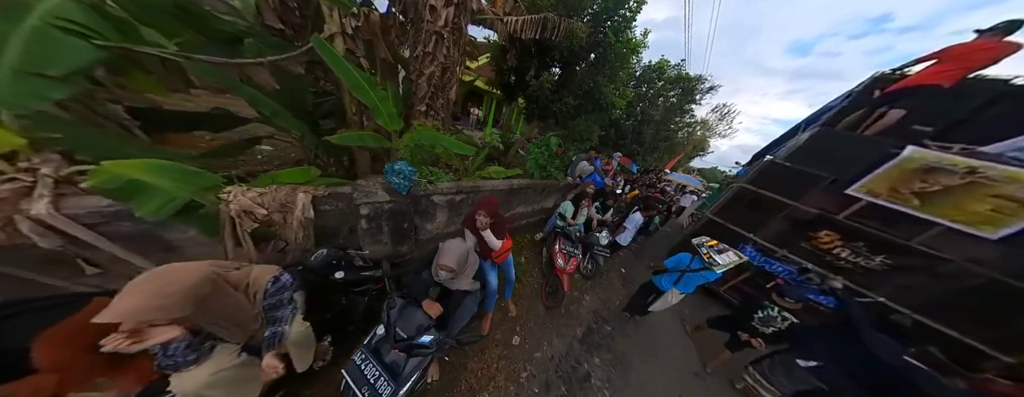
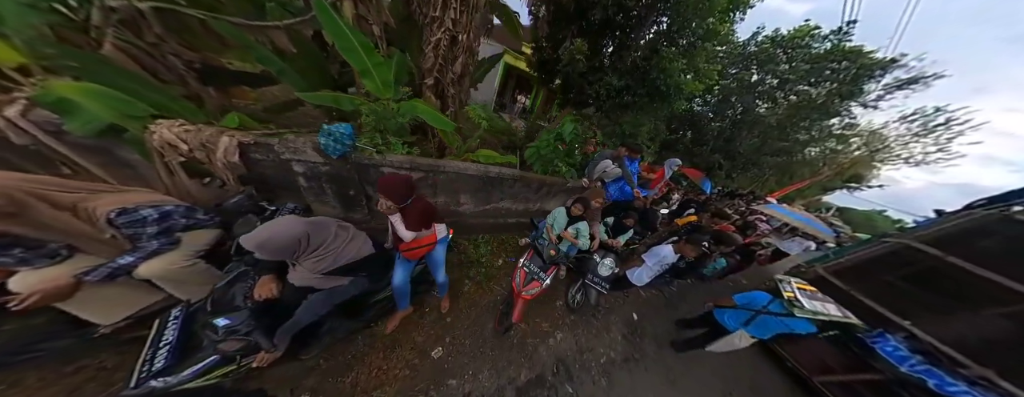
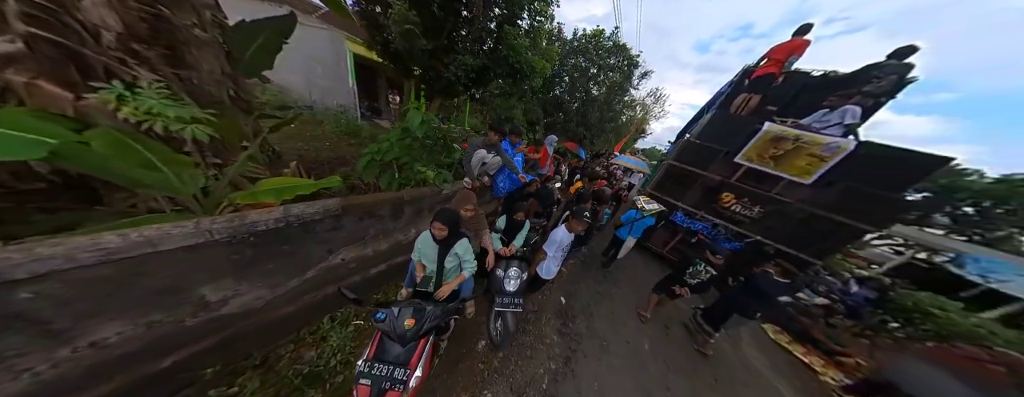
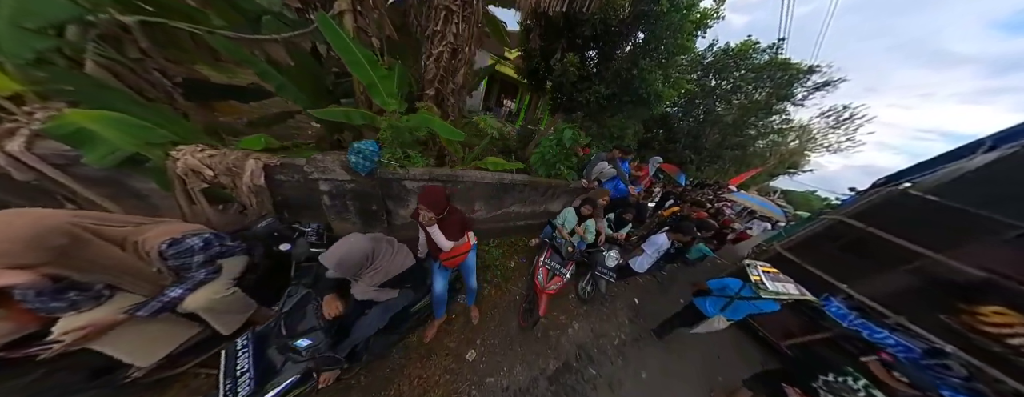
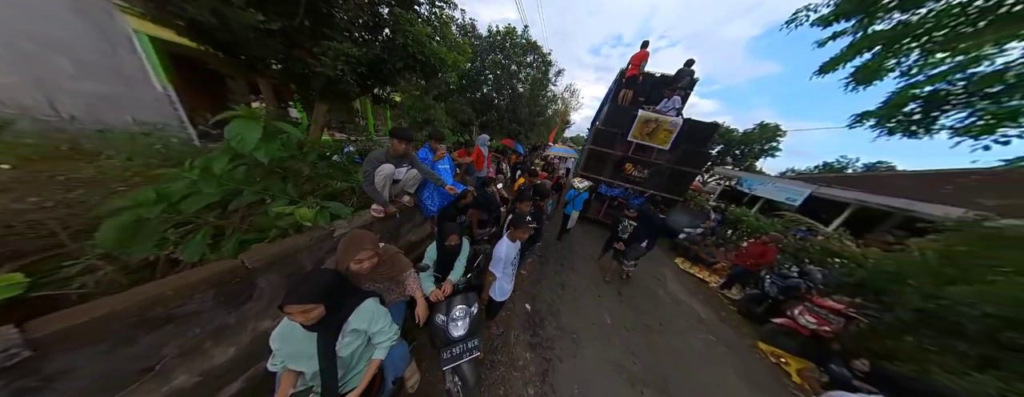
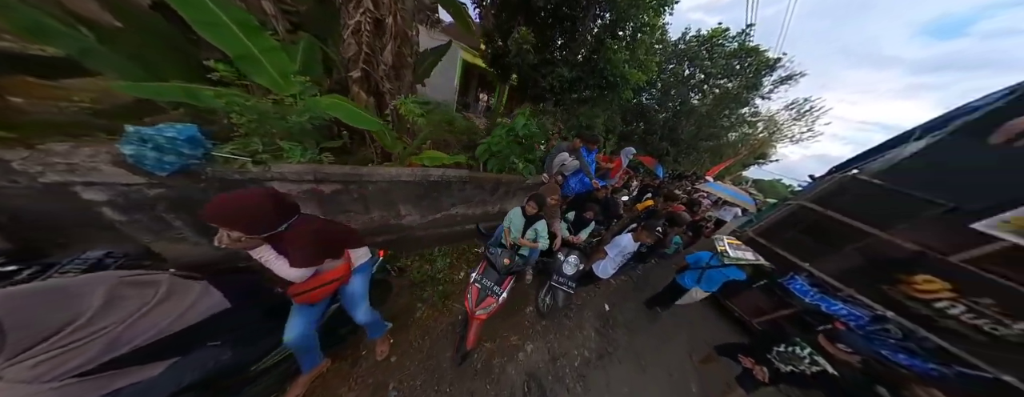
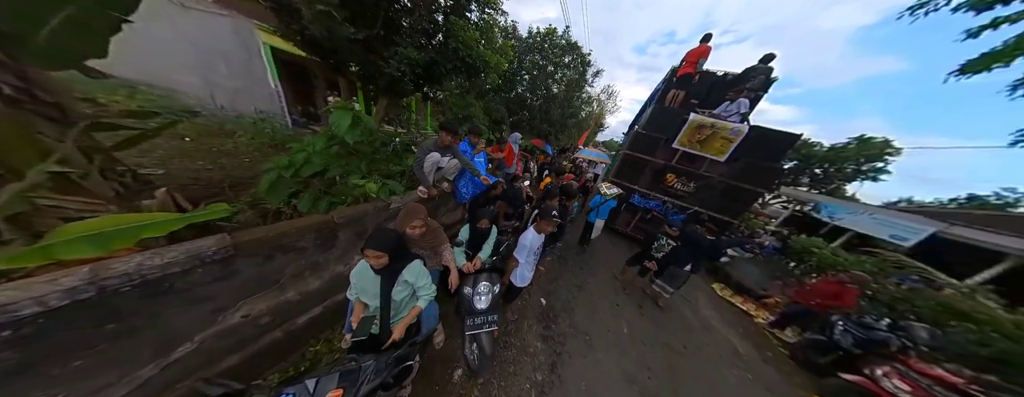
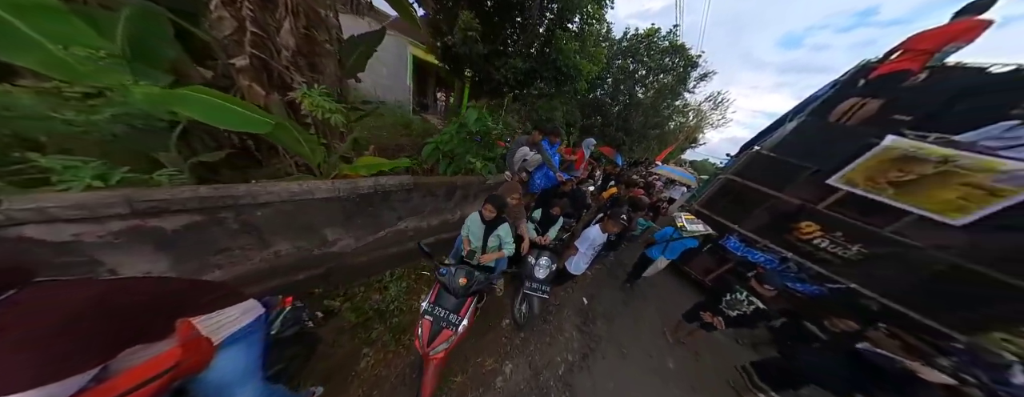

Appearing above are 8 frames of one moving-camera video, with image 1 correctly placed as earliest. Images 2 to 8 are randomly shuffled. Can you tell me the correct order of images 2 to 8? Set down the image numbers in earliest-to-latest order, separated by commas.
4, 2, 6, 8, 3, 7, 5
